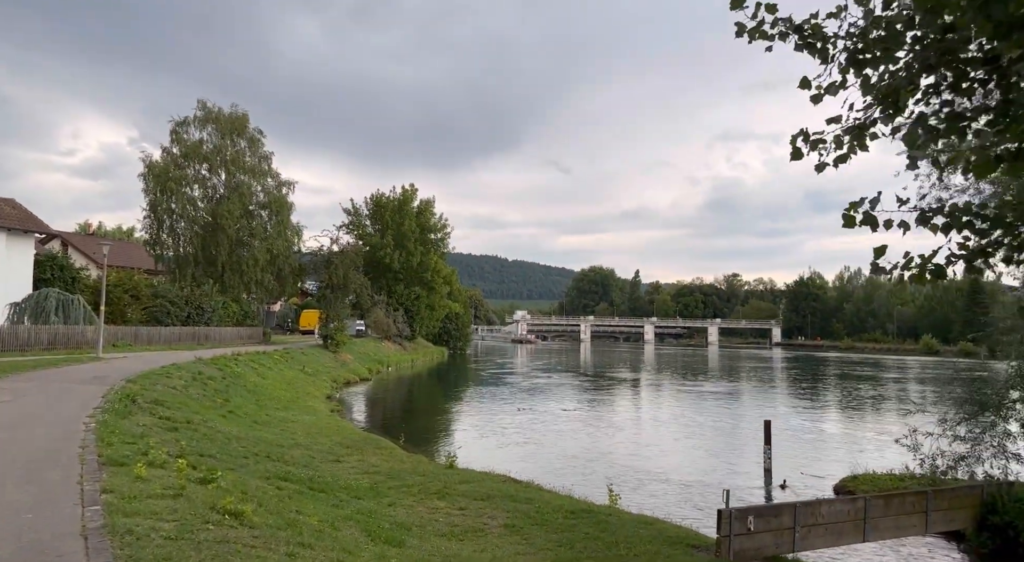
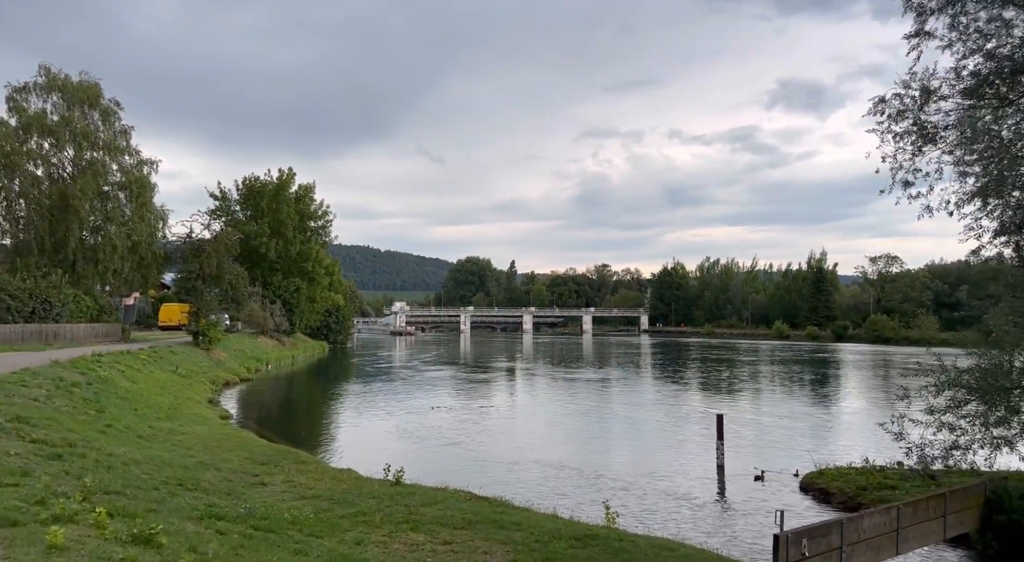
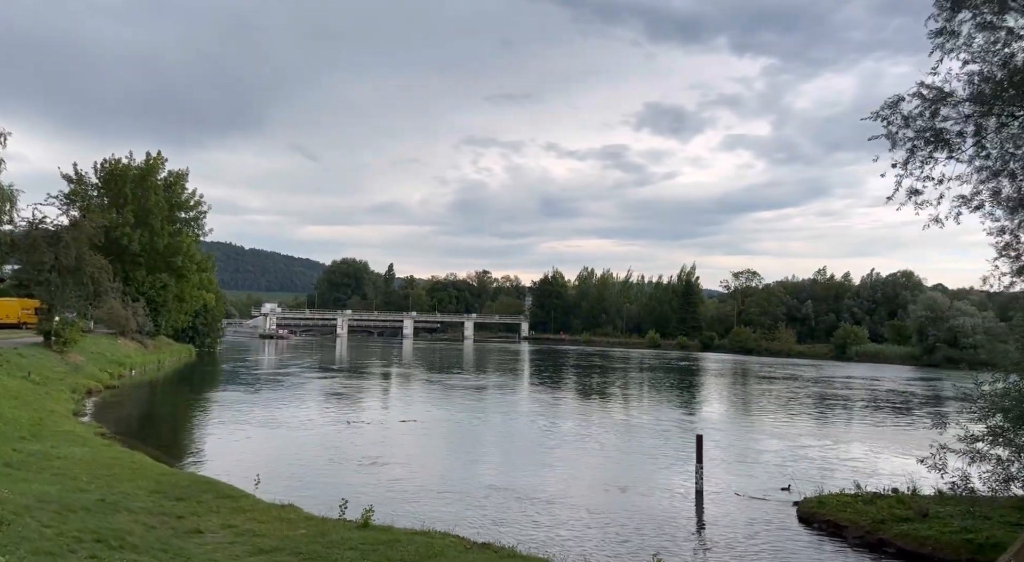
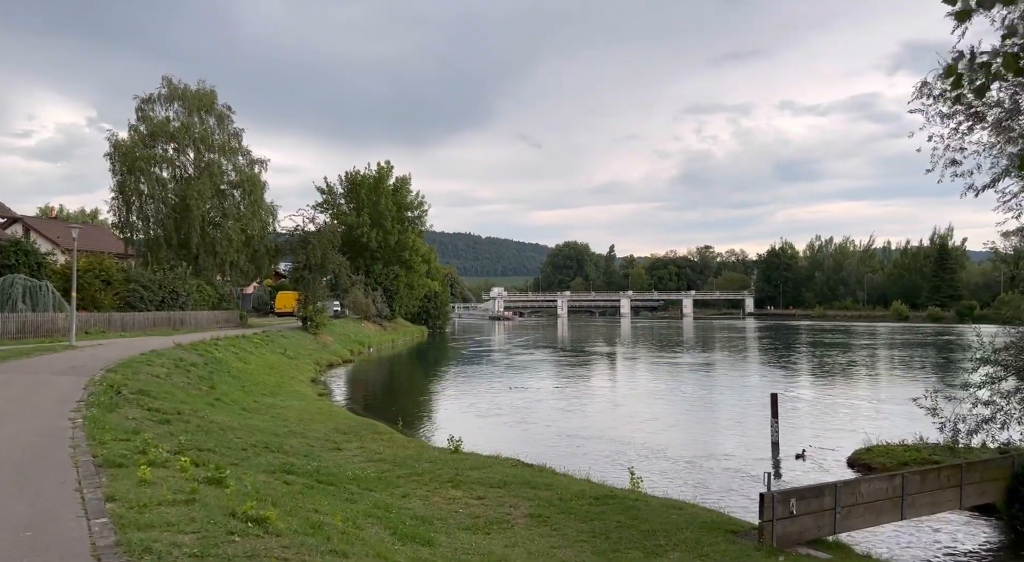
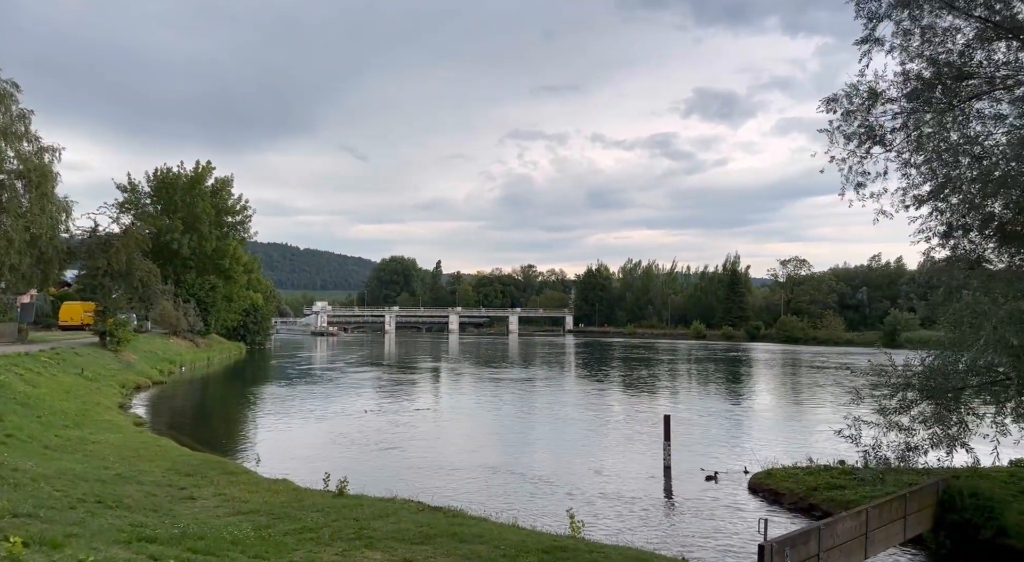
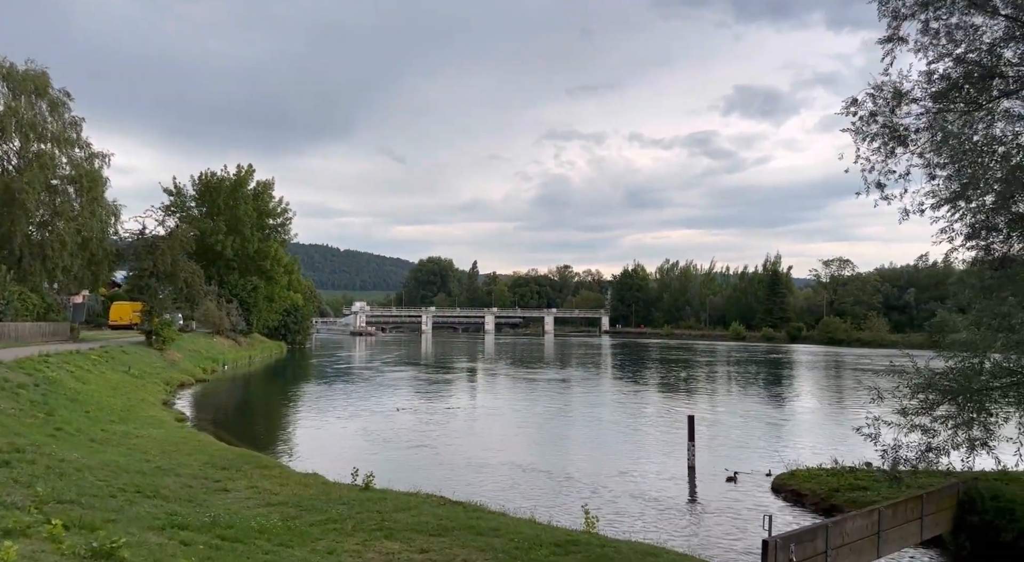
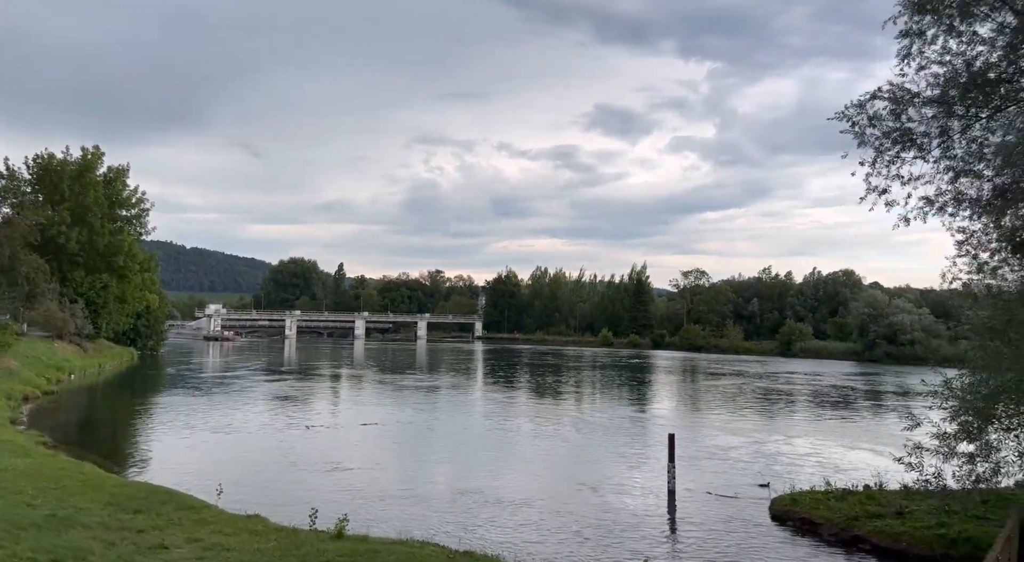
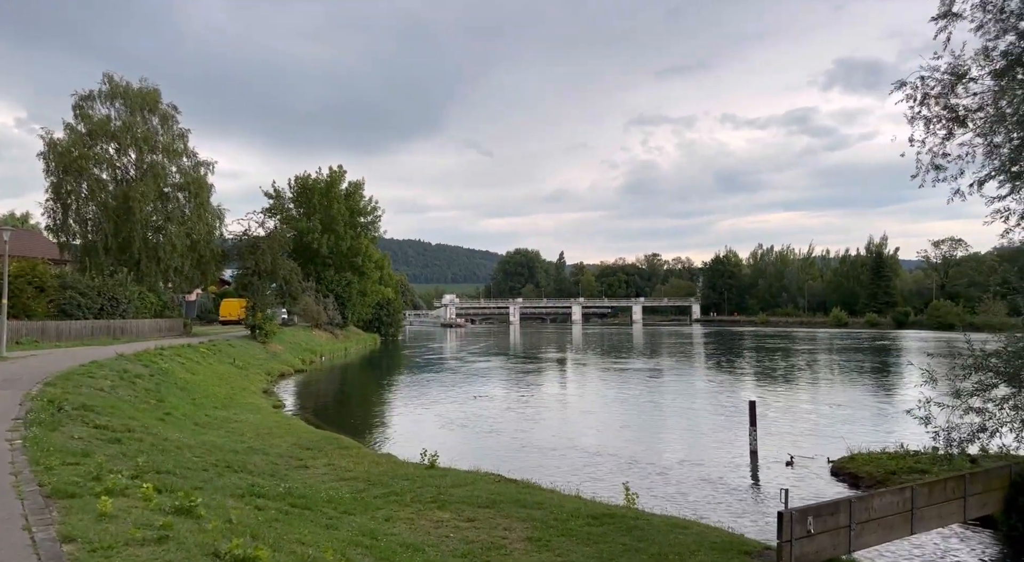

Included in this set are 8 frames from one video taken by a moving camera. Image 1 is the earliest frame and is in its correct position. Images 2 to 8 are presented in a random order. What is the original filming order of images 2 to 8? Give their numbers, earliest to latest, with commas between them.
4, 8, 2, 6, 5, 3, 7
